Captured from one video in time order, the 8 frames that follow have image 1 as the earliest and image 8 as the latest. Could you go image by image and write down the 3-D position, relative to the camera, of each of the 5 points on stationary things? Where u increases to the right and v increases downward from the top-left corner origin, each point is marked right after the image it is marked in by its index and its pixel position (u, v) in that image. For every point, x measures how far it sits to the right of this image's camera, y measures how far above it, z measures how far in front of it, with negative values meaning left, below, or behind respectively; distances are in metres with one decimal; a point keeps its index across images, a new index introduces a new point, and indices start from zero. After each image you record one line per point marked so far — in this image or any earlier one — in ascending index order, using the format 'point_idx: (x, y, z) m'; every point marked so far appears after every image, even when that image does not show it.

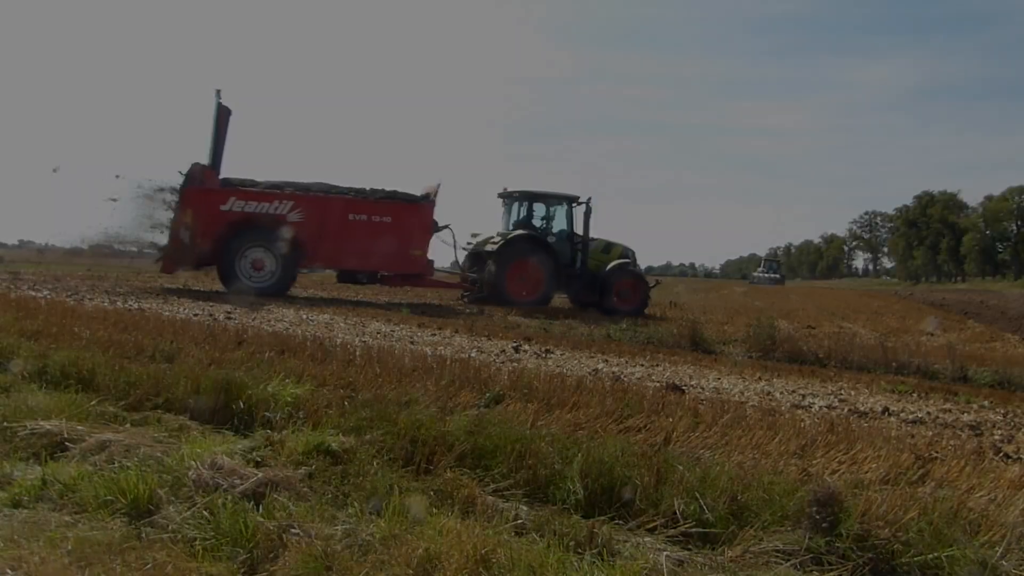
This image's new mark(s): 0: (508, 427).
0: (-0.4, -4.3, +5.7) m
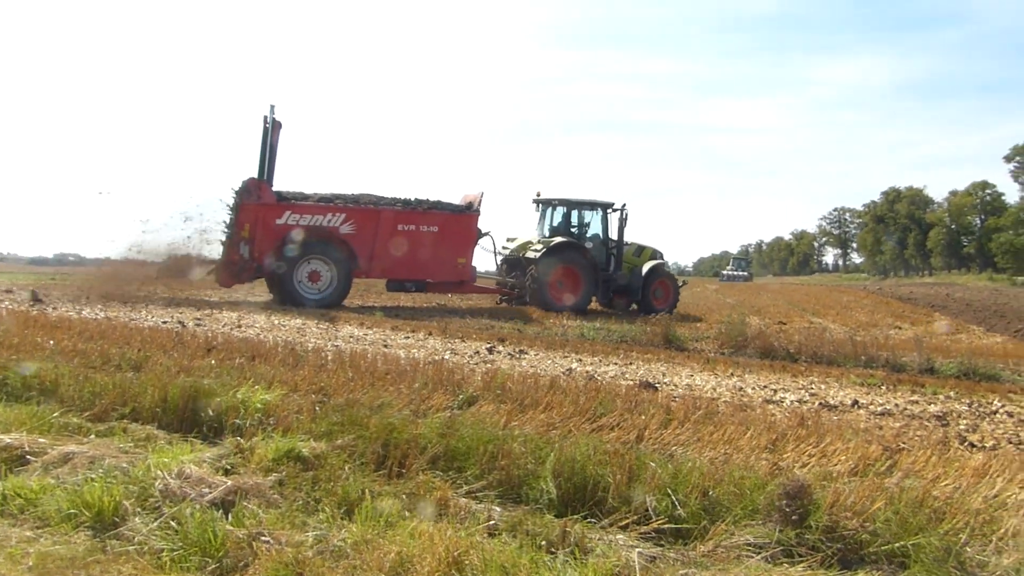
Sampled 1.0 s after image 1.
0: (-1.2, -4.3, +5.6) m
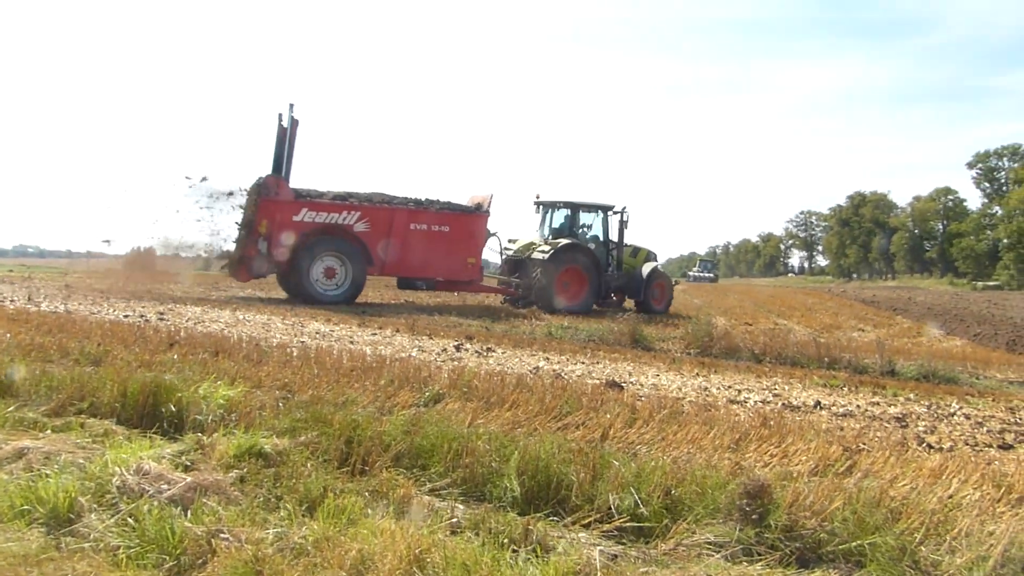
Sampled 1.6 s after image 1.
0: (-2.2, -4.3, +5.6) m
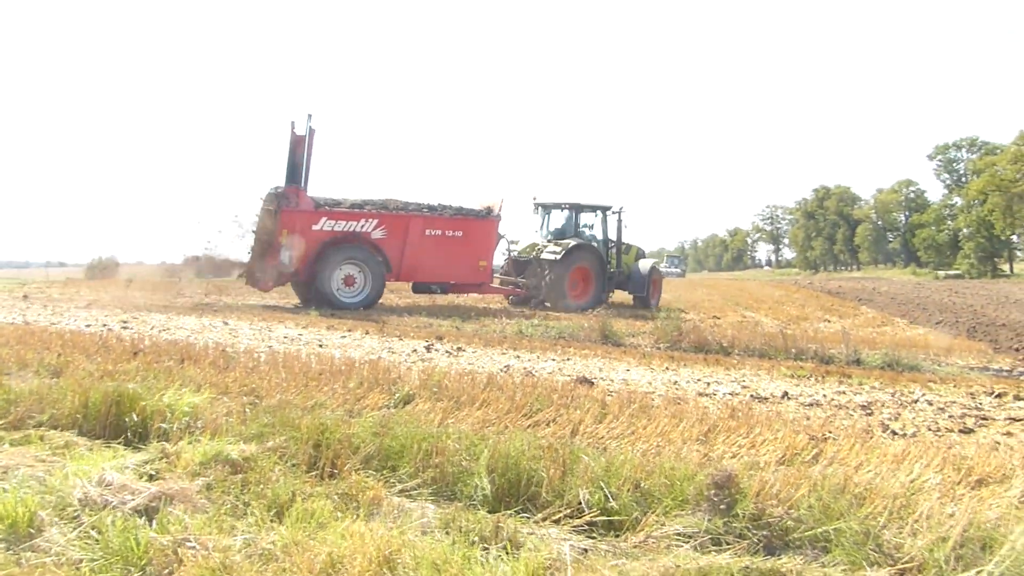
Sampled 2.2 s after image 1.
0: (-3.0, -4.3, +5.6) m
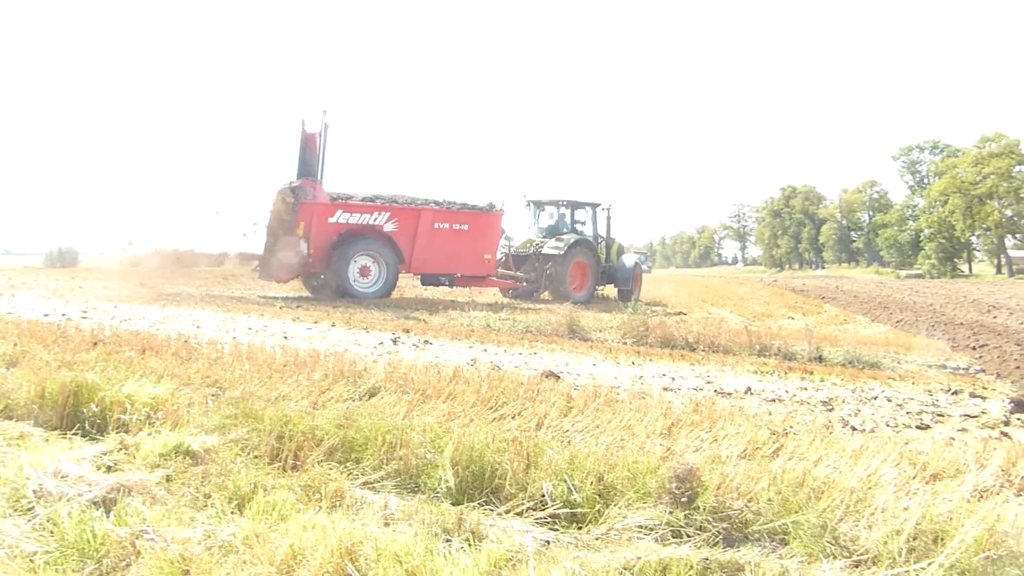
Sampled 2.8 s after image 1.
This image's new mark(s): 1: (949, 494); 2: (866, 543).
0: (-4.0, -4.0, +5.6) m
1: (+12.3, -5.8, +5.1) m
2: (+9.0, -6.6, +4.6) m
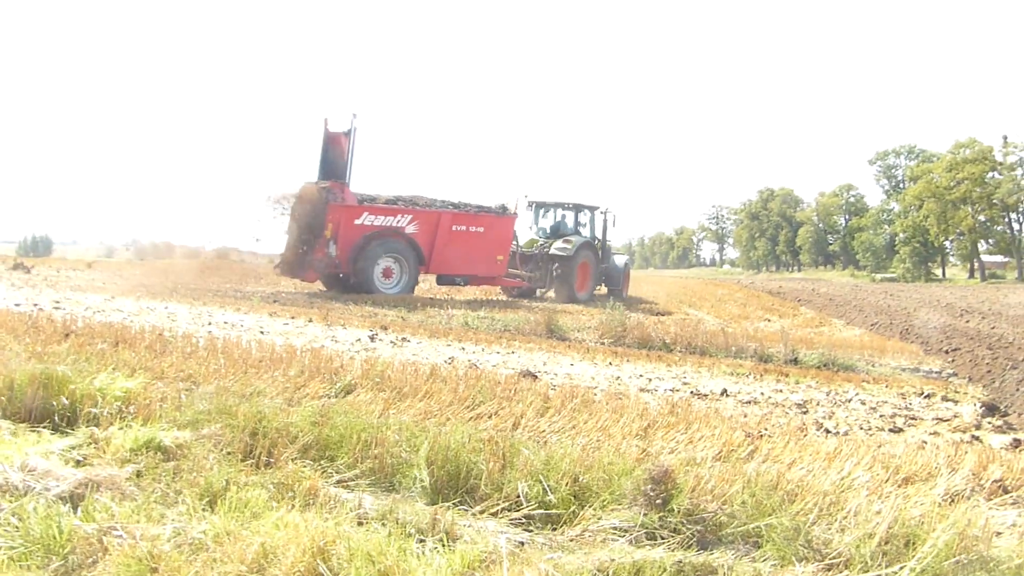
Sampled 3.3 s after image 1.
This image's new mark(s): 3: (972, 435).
0: (-4.7, -4.0, +5.5) m
1: (+11.6, -5.9, +5.1) m
2: (+8.3, -6.7, +4.7) m
3: (+16.7, -5.3, +6.5) m
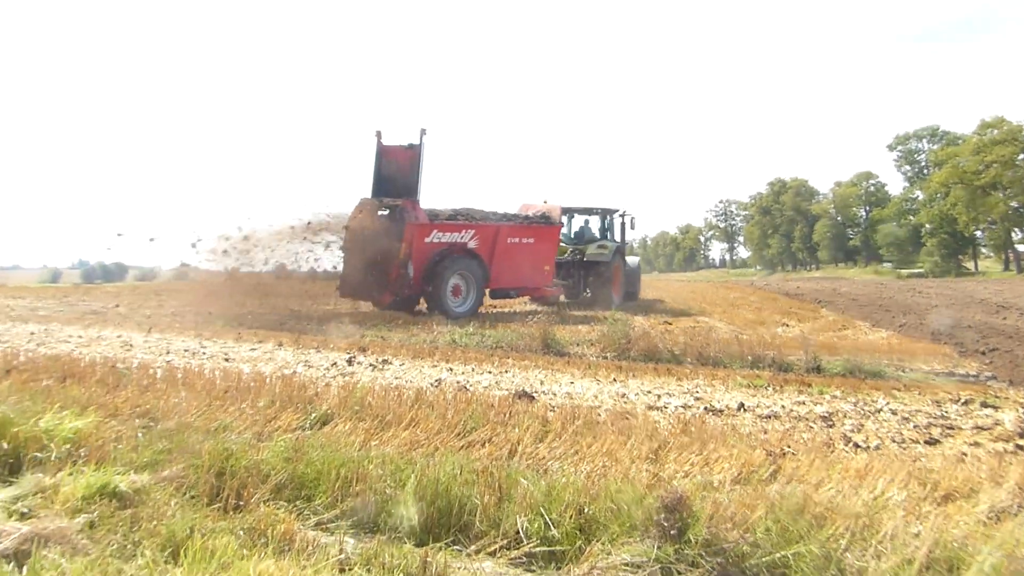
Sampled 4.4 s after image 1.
0: (-4.8, -4.5, +5.0) m
1: (+11.5, -5.8, +4.6) m
2: (+8.3, -6.7, +4.2) m
3: (+16.7, -5.1, +6.0) m
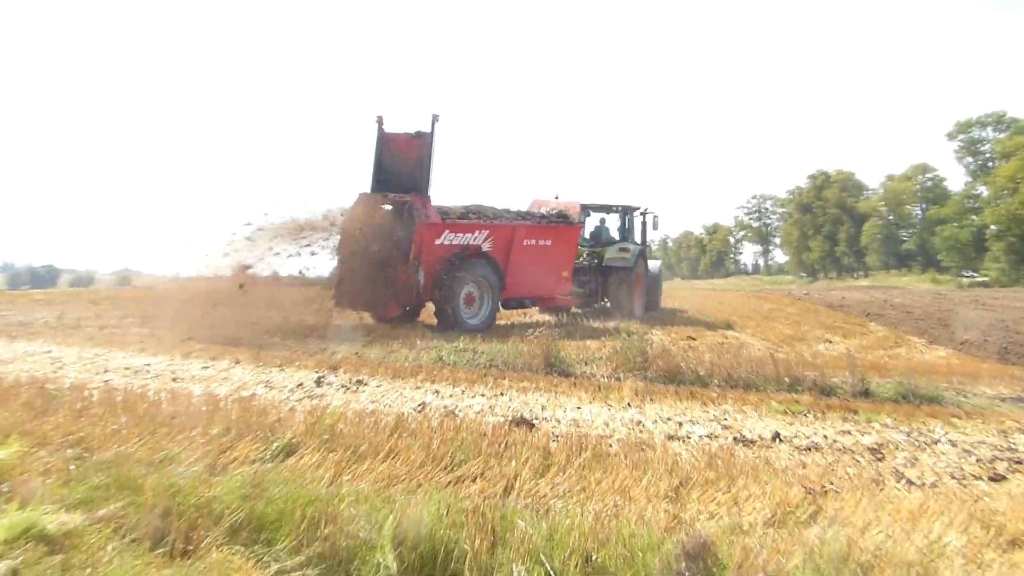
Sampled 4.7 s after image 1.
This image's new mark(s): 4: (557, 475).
0: (-4.9, -4.6, +4.3) m
1: (+11.4, -6.1, +3.9) m
2: (+8.2, -7.0, +3.5) m
3: (+16.6, -5.4, +5.3) m
4: (+1.5, -5.0, +5.2) m
